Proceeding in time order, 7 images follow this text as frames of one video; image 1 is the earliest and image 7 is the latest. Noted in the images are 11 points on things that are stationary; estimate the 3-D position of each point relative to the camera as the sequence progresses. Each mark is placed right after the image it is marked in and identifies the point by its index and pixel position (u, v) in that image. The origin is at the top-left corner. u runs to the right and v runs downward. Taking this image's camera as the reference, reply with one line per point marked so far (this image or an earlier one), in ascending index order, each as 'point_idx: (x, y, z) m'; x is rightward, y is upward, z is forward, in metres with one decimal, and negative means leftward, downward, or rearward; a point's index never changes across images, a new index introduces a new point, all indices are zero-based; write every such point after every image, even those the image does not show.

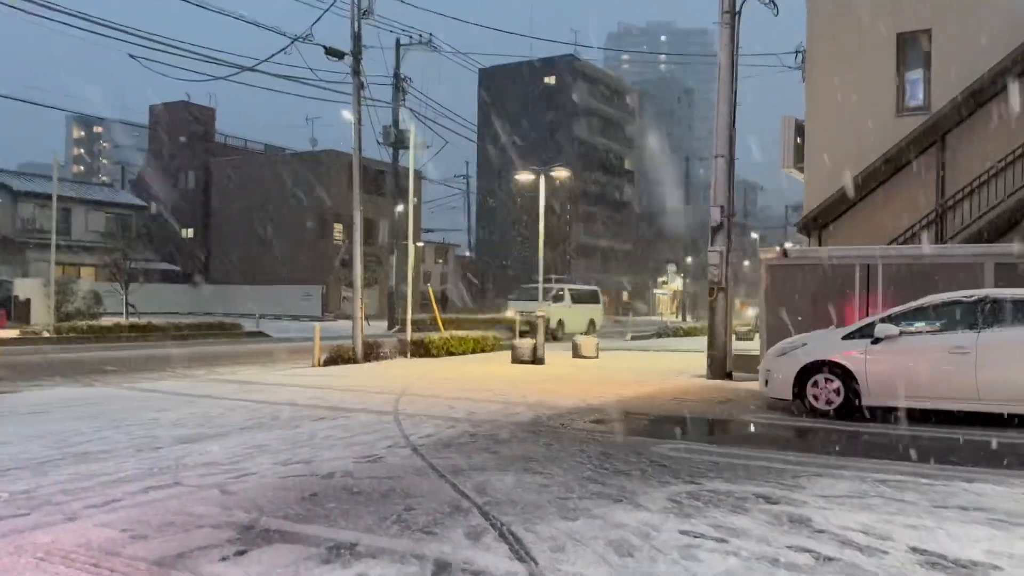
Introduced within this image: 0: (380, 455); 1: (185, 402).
0: (-1.2, -1.5, +7.5) m
1: (-4.6, -1.6, +11.4) m
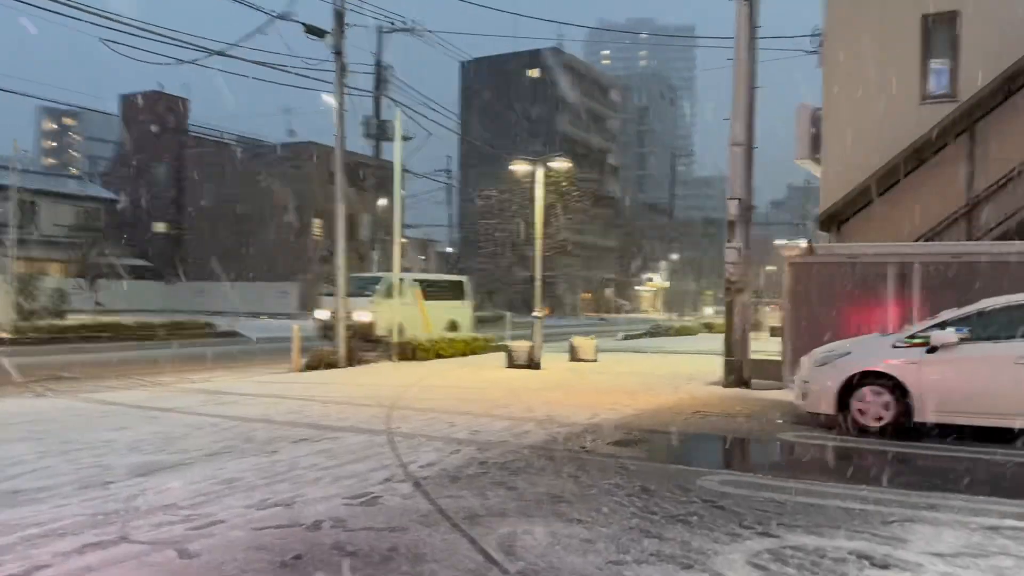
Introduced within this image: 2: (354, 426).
0: (-1.0, -1.6, +6.2) m
1: (-4.5, -1.6, +10.1) m
2: (-1.8, -1.6, +9.3) m
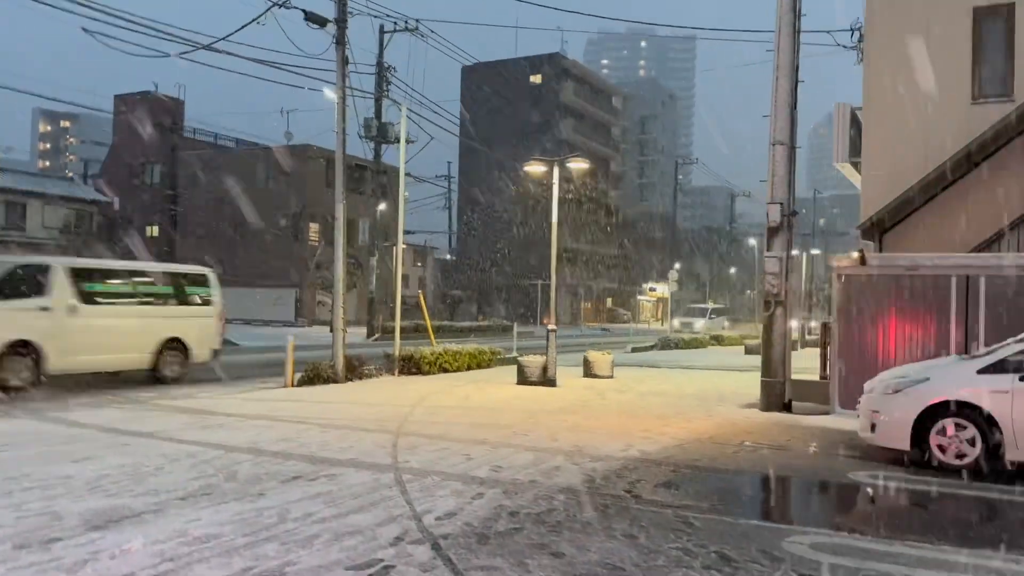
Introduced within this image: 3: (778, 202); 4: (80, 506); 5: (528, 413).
0: (-0.7, -1.7, +4.9) m
1: (-4.3, -1.7, +8.8) m
2: (-1.6, -1.7, +8.0) m
3: (+4.0, +1.3, +12.2) m
4: (-3.3, -1.7, +6.3) m
5: (+0.2, -1.8, +11.5) m
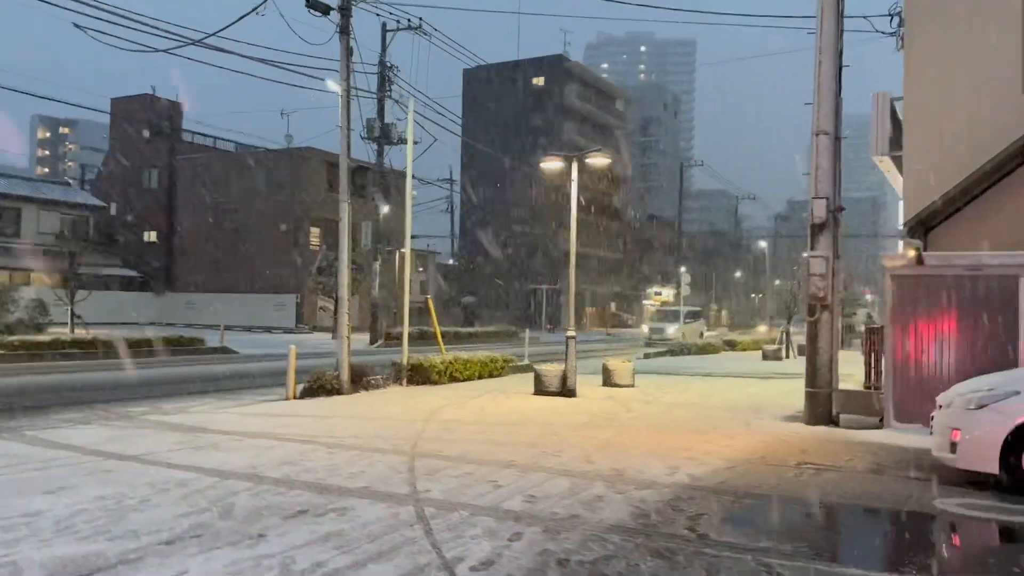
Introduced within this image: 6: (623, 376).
0: (-0.4, -1.7, +3.9) m
1: (-4.0, -1.8, +7.8) m
2: (-1.2, -1.7, +7.0) m
3: (+4.3, +1.3, +11.2) m
4: (-3.0, -1.7, +5.3) m
5: (+0.5, -1.8, +10.5) m
6: (+2.2, -1.7, +16.1) m
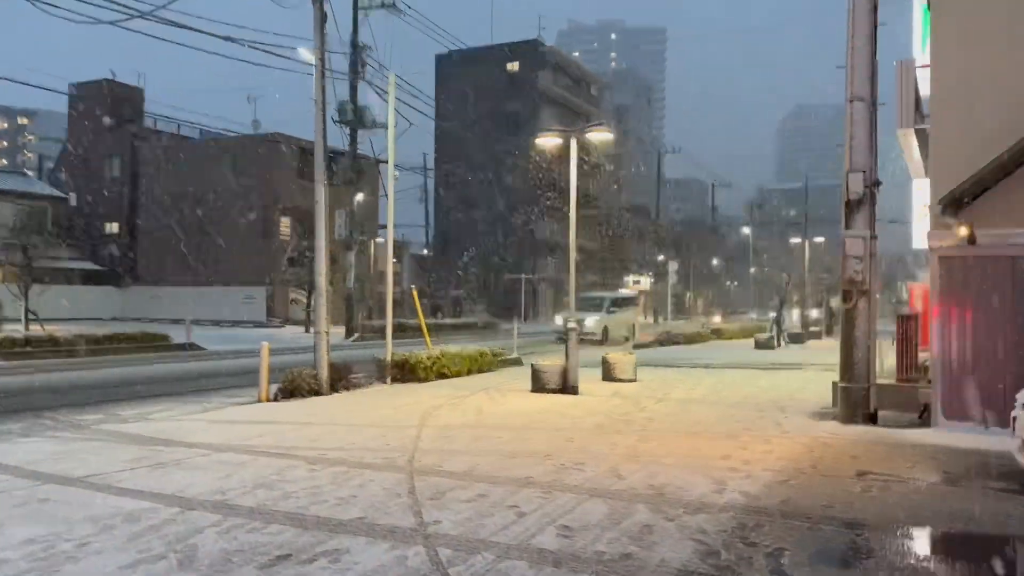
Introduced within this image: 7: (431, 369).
0: (-0.1, -1.6, +2.7) m
1: (-3.8, -1.7, +6.4) m
2: (-1.1, -1.6, +5.8) m
3: (+4.3, +1.5, +10.1) m
4: (-2.8, -1.7, +3.9) m
5: (+0.6, -1.7, +9.2) m
6: (+2.1, -1.5, +14.9) m
7: (-1.6, -1.5, +15.6) m
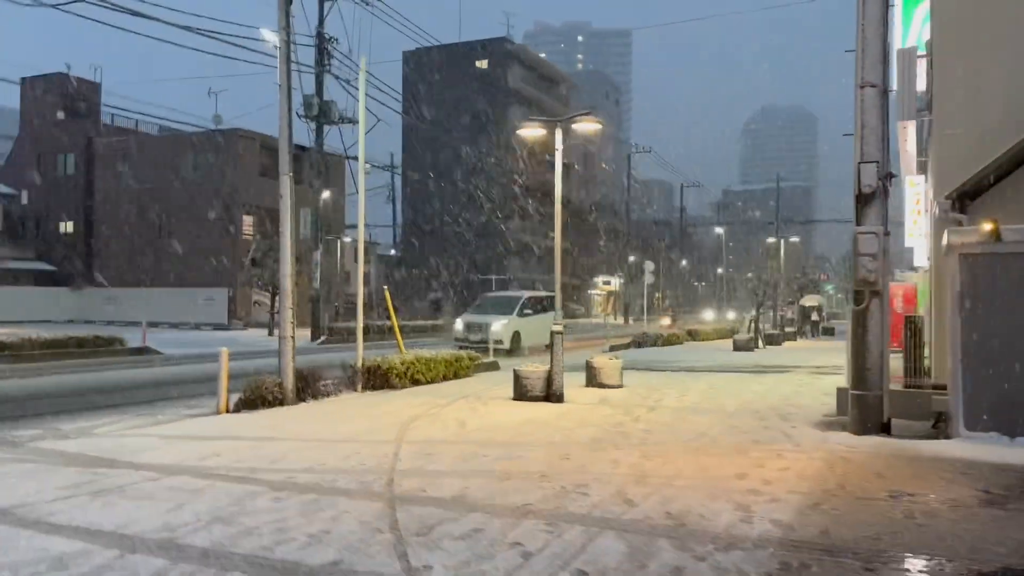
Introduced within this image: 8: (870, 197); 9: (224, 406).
0: (0.0, -1.6, +1.8) m
1: (-3.8, -1.7, +5.3) m
2: (-1.0, -1.6, +4.8) m
3: (+4.1, +1.5, +9.4) m
4: (-2.7, -1.7, +2.9) m
5: (+0.5, -1.7, +8.4) m
6: (+1.7, -1.5, +14.1) m
7: (-1.9, -1.6, +14.6) m
8: (+4.1, +1.0, +9.4) m
9: (-4.2, -1.7, +11.8) m
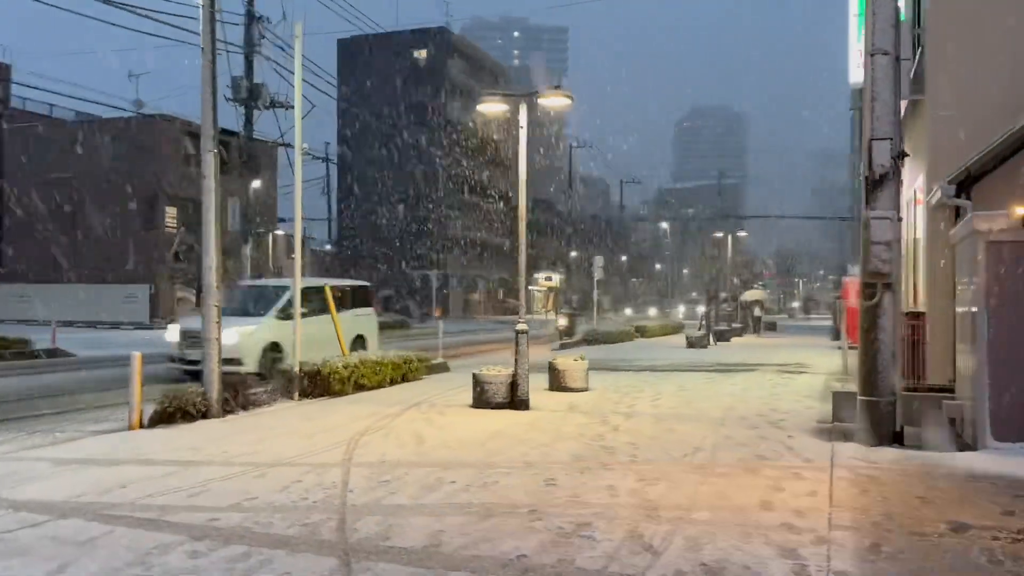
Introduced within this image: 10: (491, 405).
0: (+0.3, -1.6, +0.4) m
1: (-3.8, -1.7, +3.7) m
2: (-1.0, -1.6, +3.4) m
3: (+3.8, +1.5, +8.3) m
4: (-2.5, -1.6, +1.4) m
5: (+0.3, -1.6, +7.1) m
6: (+1.0, -1.4, +12.9) m
7: (-2.6, -1.5, +13.1) m
8: (+3.8, +1.1, +8.3) m
9: (-4.6, -1.6, +10.1) m
10: (-0.3, -1.6, +11.1) m
